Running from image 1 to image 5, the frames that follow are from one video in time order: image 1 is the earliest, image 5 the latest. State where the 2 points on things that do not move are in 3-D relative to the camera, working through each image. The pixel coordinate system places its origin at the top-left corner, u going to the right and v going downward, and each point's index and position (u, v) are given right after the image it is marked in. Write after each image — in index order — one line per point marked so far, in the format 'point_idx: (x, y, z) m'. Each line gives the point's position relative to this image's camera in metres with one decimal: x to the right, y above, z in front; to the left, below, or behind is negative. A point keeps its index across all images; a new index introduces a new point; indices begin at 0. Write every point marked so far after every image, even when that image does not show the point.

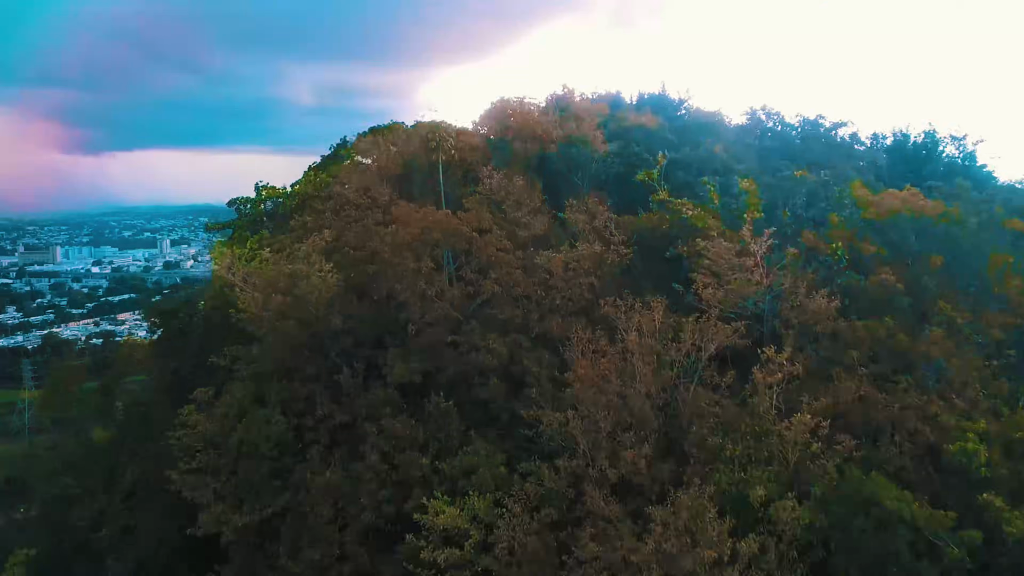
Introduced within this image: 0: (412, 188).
0: (-2.2, +2.2, +13.3) m
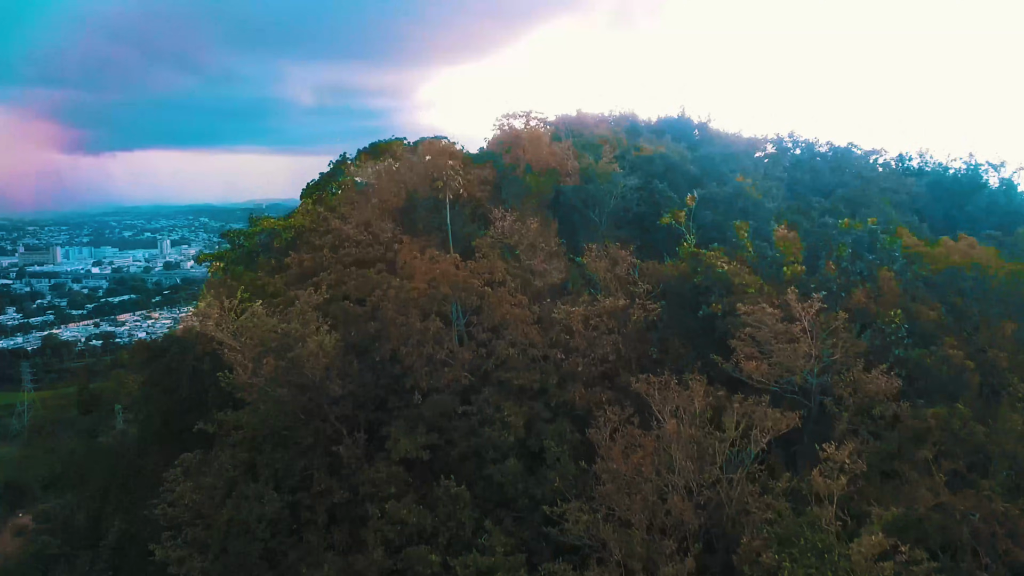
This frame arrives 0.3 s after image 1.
0: (-2.0, +1.4, +12.4) m
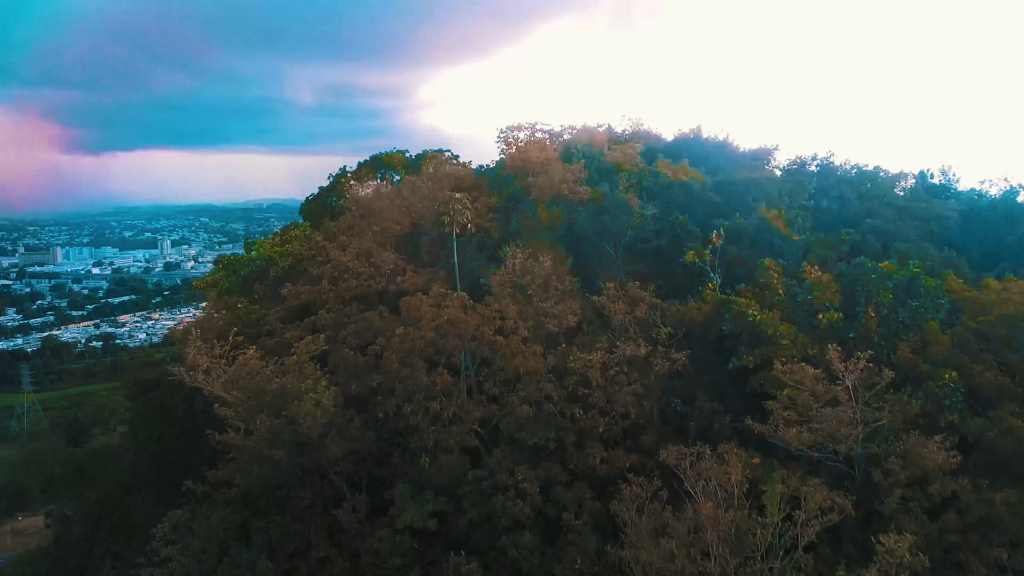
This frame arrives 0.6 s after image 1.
0: (-1.8, +0.7, +11.8) m
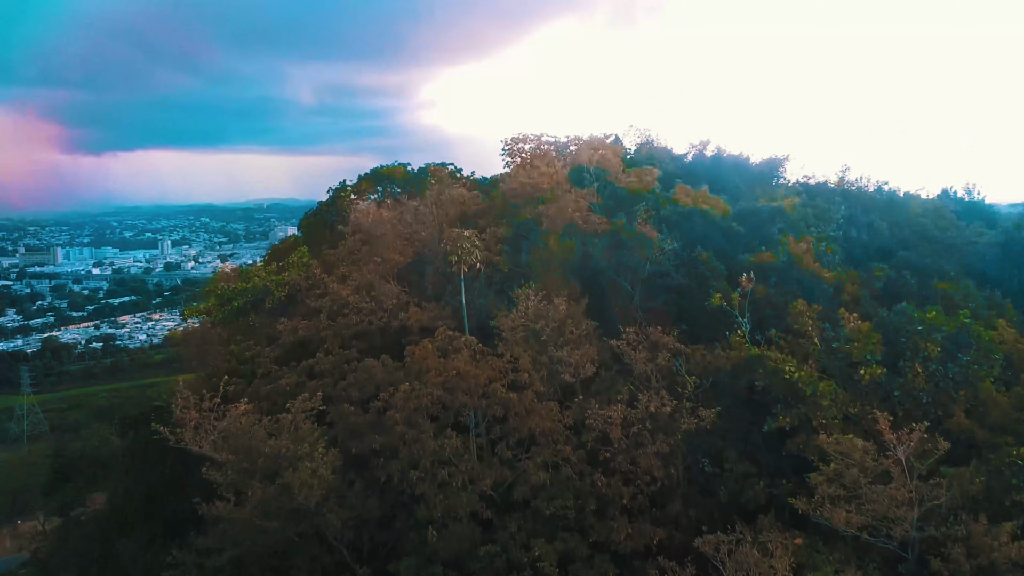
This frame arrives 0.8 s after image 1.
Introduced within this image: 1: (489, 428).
0: (-1.6, +0.1, +11.1) m
1: (-0.3, -1.7, +7.7) m
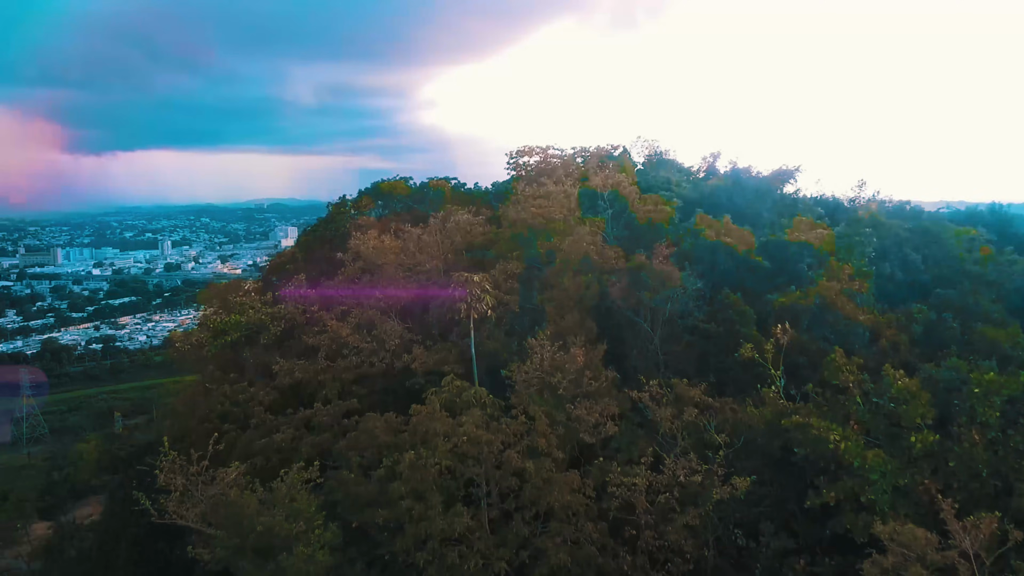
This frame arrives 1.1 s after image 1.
0: (-1.4, -0.5, +10.5) m
1: (-0.1, -2.4, +7.1) m
